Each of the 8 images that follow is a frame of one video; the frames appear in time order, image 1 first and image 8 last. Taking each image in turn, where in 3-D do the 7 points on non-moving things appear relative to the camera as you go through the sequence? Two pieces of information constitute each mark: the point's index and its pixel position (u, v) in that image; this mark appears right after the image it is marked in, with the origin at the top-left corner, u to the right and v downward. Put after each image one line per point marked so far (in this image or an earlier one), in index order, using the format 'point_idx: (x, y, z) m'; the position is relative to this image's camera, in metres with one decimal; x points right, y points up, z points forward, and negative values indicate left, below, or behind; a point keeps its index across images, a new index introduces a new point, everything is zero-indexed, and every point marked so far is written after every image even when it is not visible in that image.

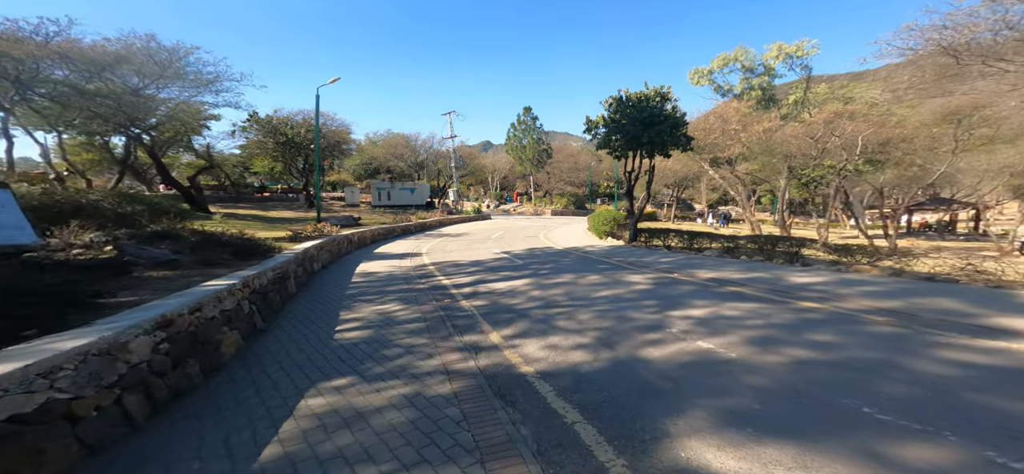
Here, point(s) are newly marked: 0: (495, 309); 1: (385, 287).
0: (-0.3, -1.3, +8.2) m
1: (-3.0, -1.2, +10.7) m
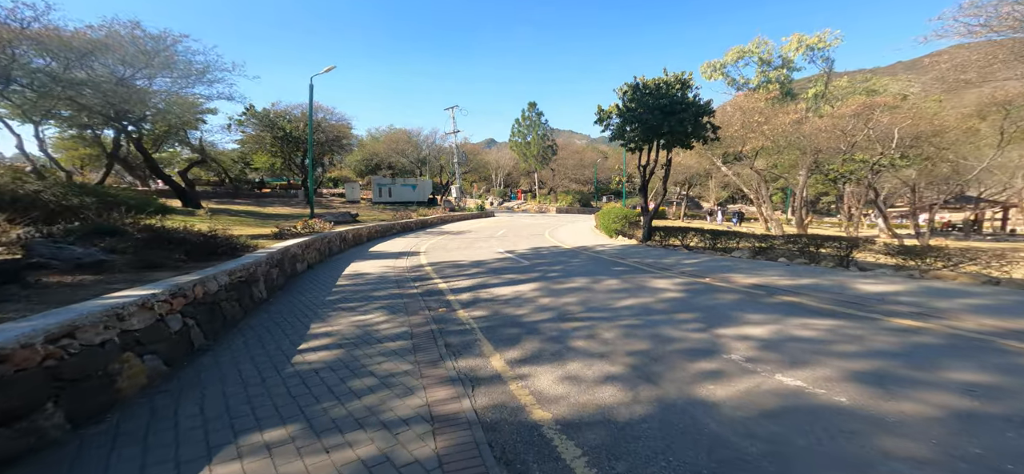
0: (-0.2, -1.3, +6.8) m
1: (-2.9, -1.1, +9.3) m
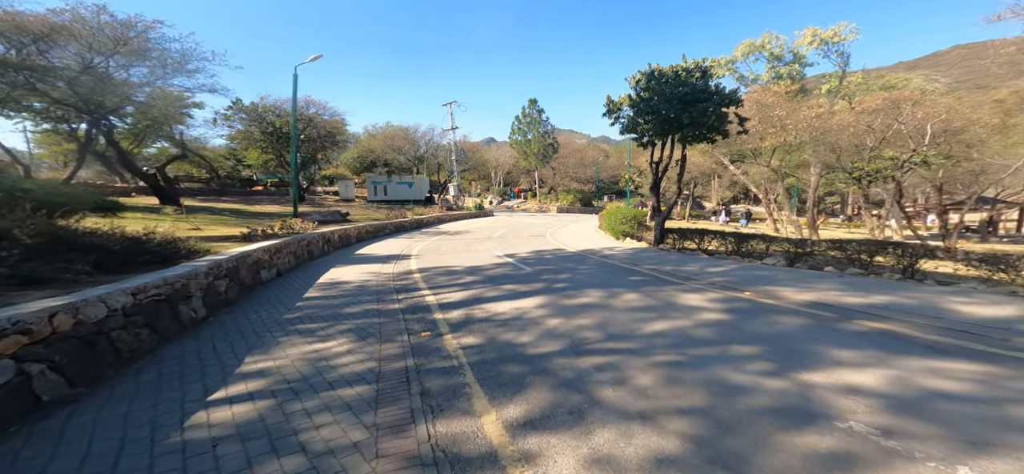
0: (-0.2, -1.4, +5.3) m
1: (-2.9, -1.2, +7.8) m
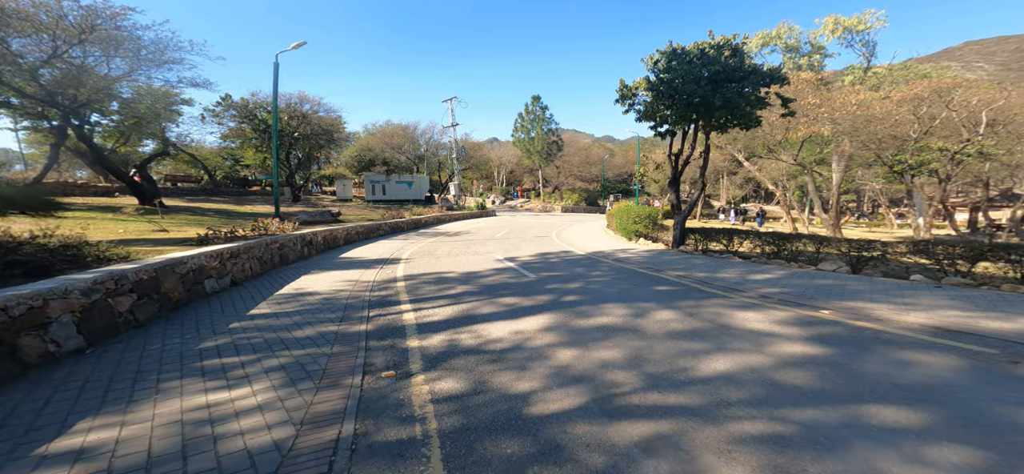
0: (-0.2, -1.4, +3.5) m
1: (-2.9, -1.2, +6.0) m
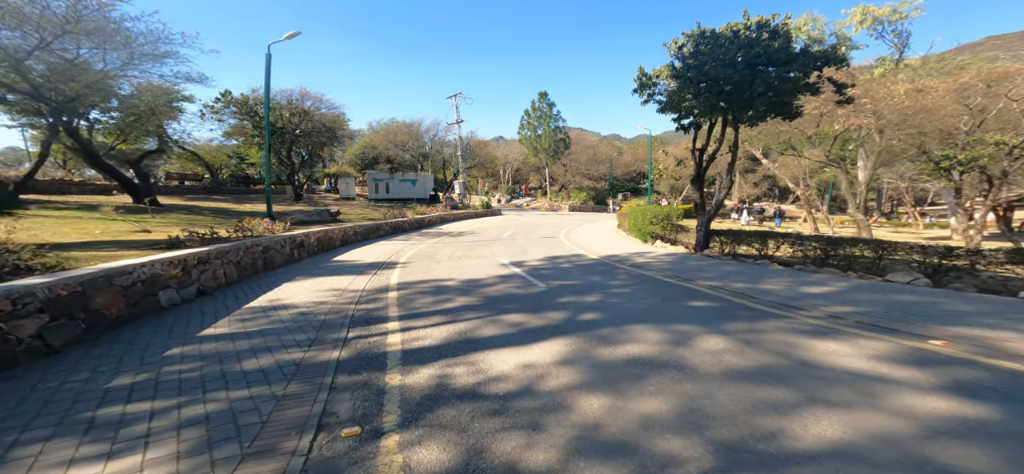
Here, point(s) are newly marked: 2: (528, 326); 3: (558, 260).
0: (-0.2, -1.5, +2.3) m
1: (-2.8, -1.3, +4.9) m
2: (+0.2, -1.2, +6.0) m
3: (+1.3, -0.7, +13.0) m
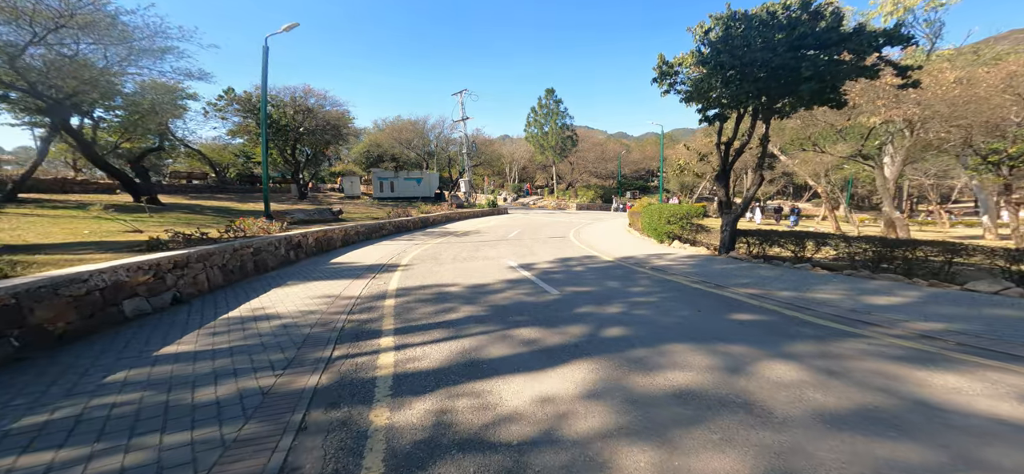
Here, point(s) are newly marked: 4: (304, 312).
0: (-0.1, -1.5, +1.4) m
1: (-2.7, -1.3, +4.0) m
2: (+0.4, -1.2, +5.2) m
3: (+1.6, -0.7, +12.1) m
4: (-3.1, -1.1, +6.7) m
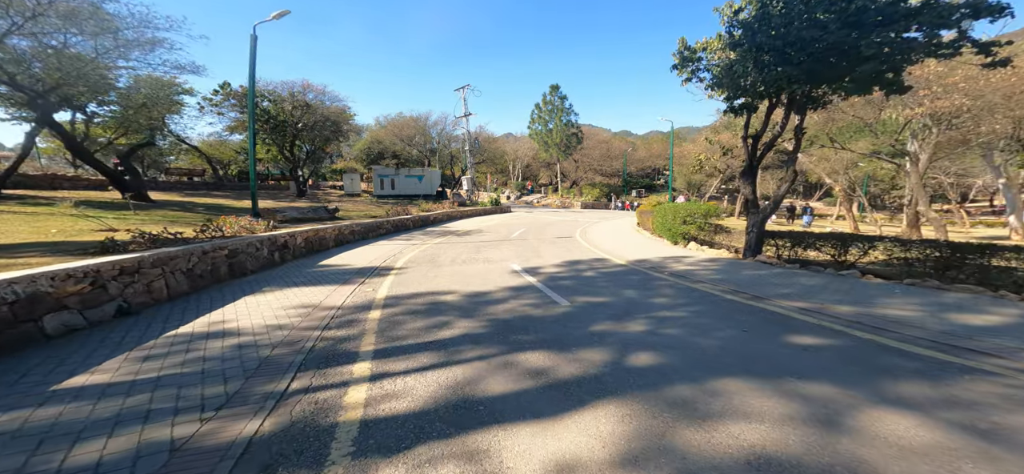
0: (-0.1, -1.5, +0.4) m
1: (-2.7, -1.4, +3.0) m
2: (+0.4, -1.2, +4.1) m
3: (+1.7, -0.7, +11.0) m
4: (-3.1, -1.2, +5.7) m
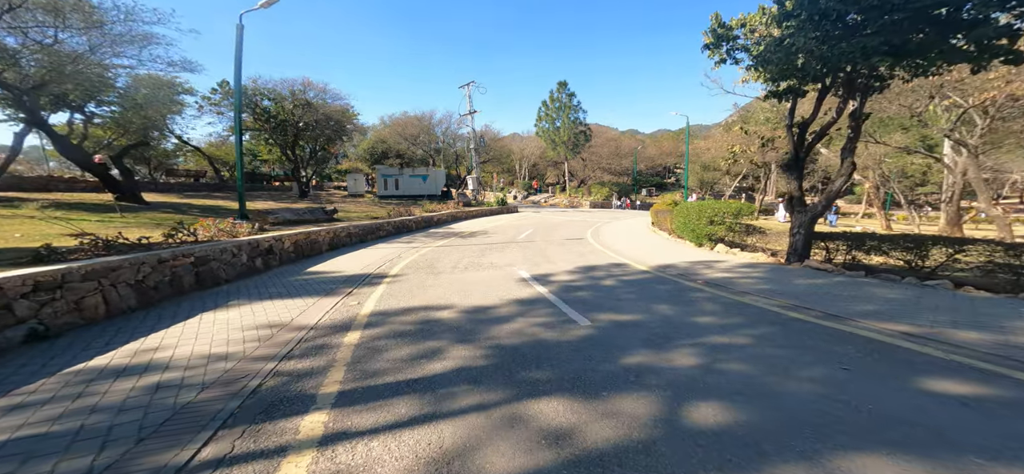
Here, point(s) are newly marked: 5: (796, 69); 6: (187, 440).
0: (-0.1, -1.6, -0.9) m
1: (-2.6, -1.4, +1.7) m
2: (+0.5, -1.3, +2.8) m
3: (+1.9, -0.7, +9.7) m
4: (-3.0, -1.2, +4.5) m
5: (+4.9, +3.1, +7.8) m
6: (-2.1, -1.4, +3.0) m
